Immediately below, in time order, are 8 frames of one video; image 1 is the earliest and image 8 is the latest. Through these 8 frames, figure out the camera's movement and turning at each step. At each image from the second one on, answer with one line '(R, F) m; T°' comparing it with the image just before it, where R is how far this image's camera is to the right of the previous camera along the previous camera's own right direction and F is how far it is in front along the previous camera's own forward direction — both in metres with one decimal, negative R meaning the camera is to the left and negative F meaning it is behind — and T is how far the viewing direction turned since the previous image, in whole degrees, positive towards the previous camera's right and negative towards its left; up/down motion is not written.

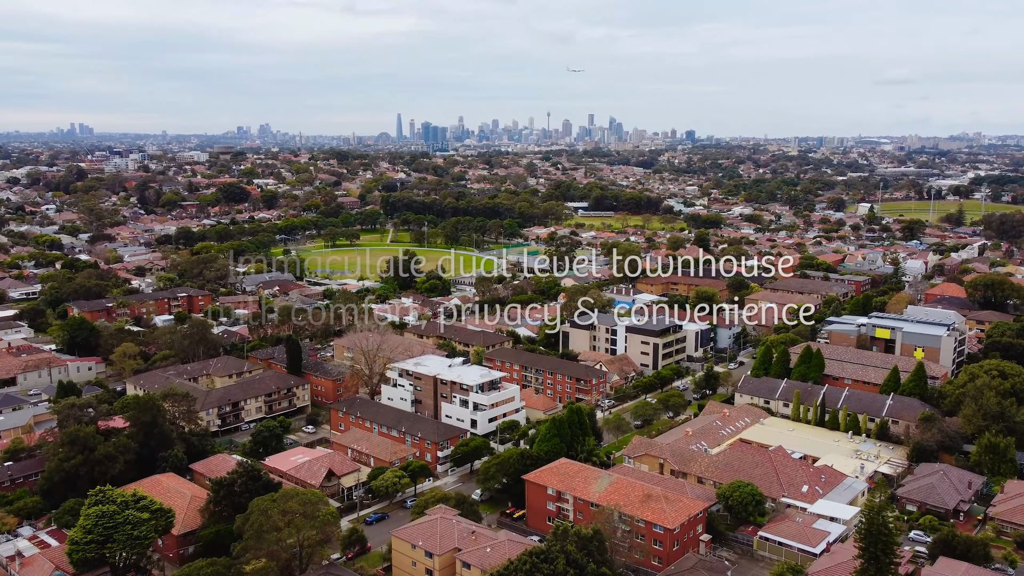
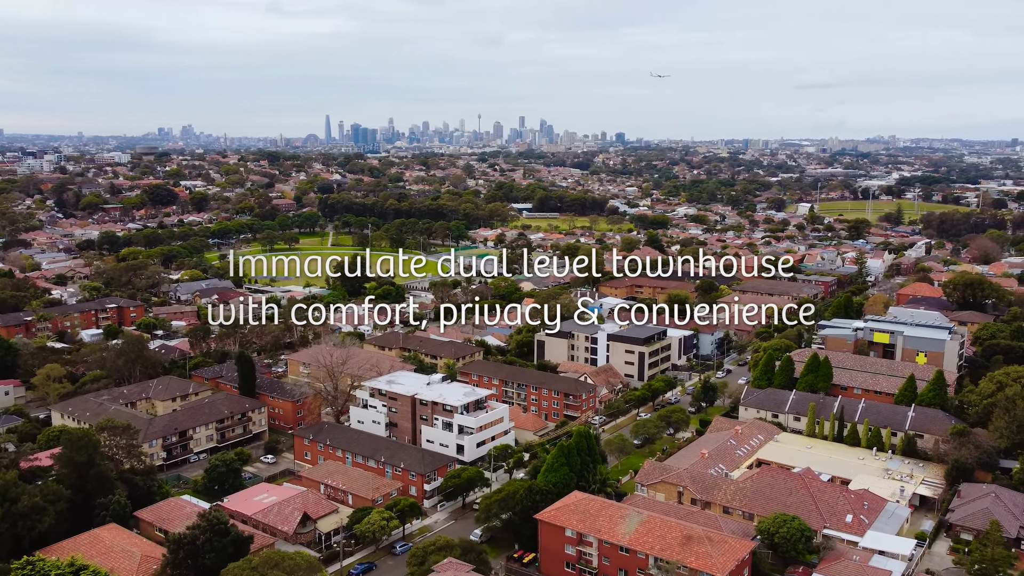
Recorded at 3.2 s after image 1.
(-1.5, +2.7) m; +5°
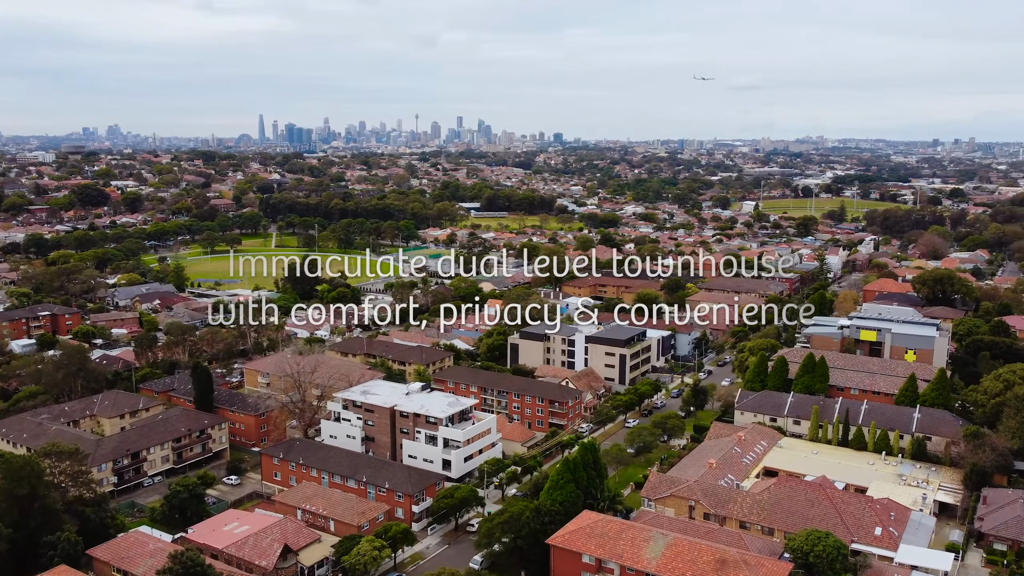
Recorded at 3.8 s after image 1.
(-1.2, +1.7) m; +4°
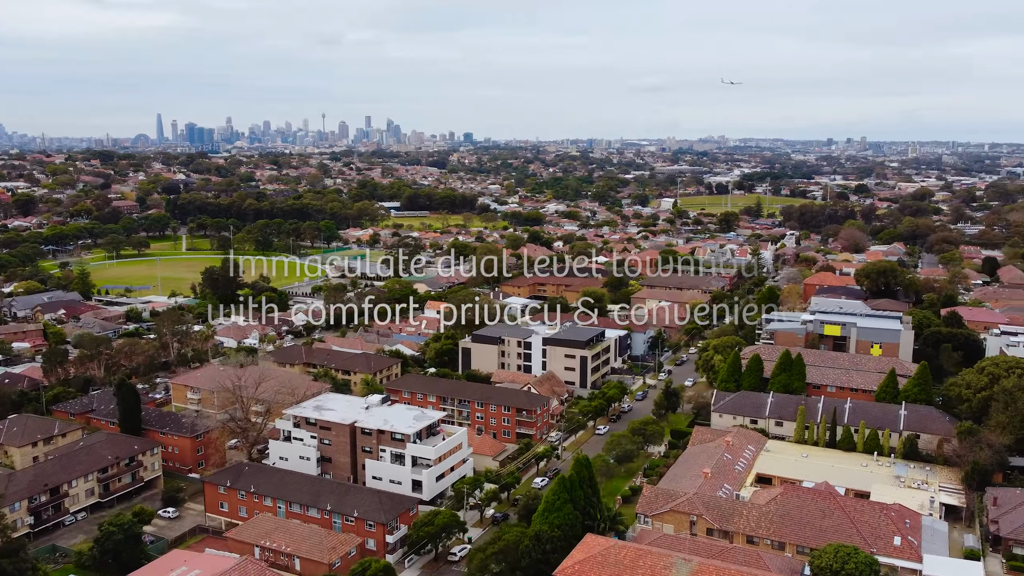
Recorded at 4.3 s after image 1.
(-1.3, +1.8) m; +6°
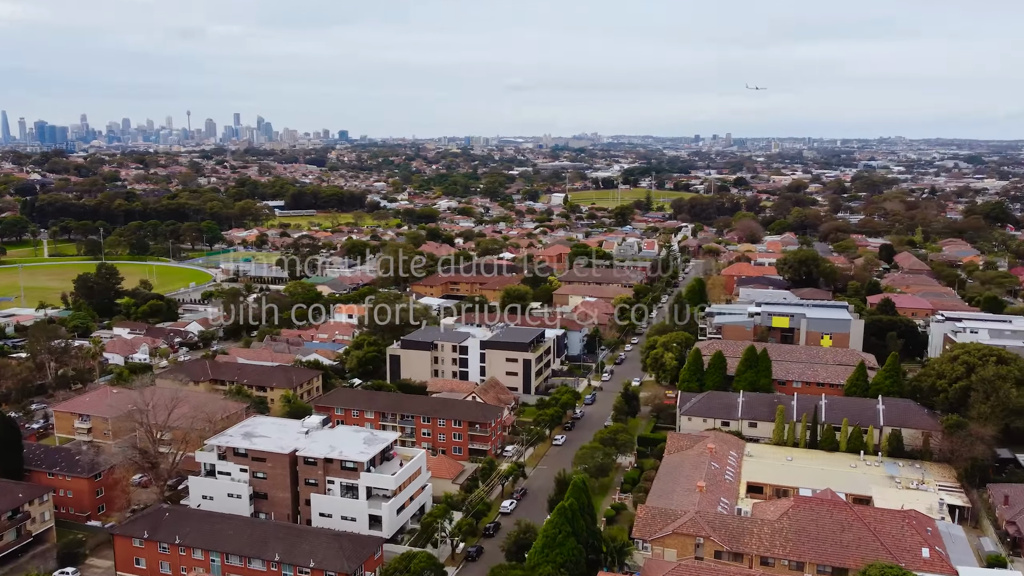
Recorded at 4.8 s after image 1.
(-1.6, +2.4) m; +8°
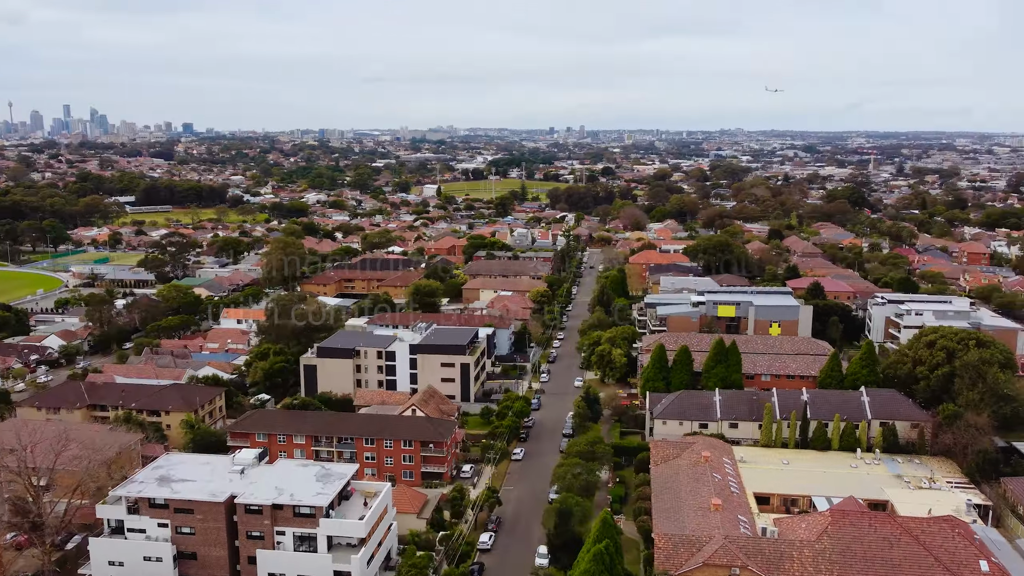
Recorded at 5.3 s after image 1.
(-2.0, +2.7) m; +9°
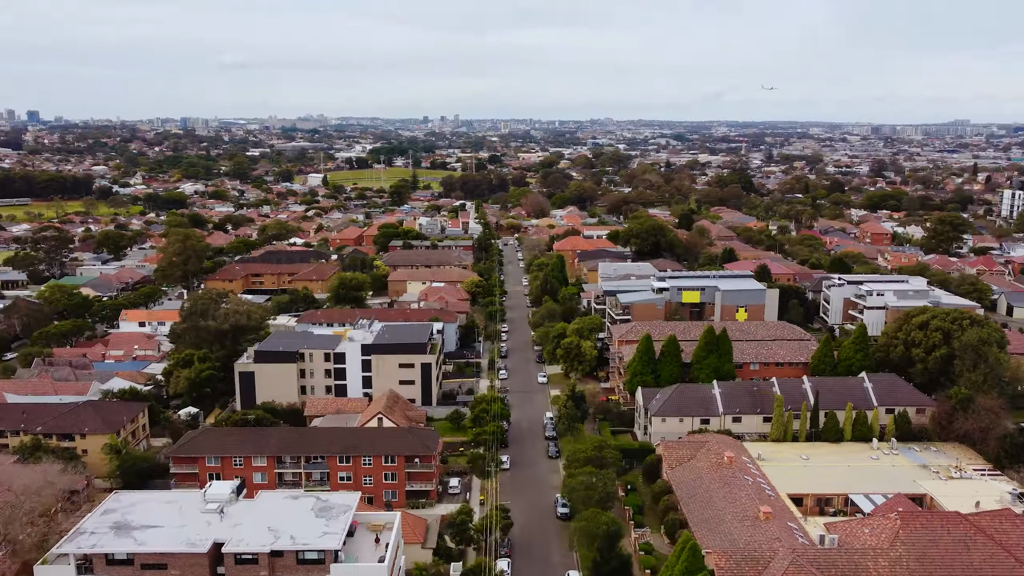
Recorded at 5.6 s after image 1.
(-2.1, +2.1) m; +8°
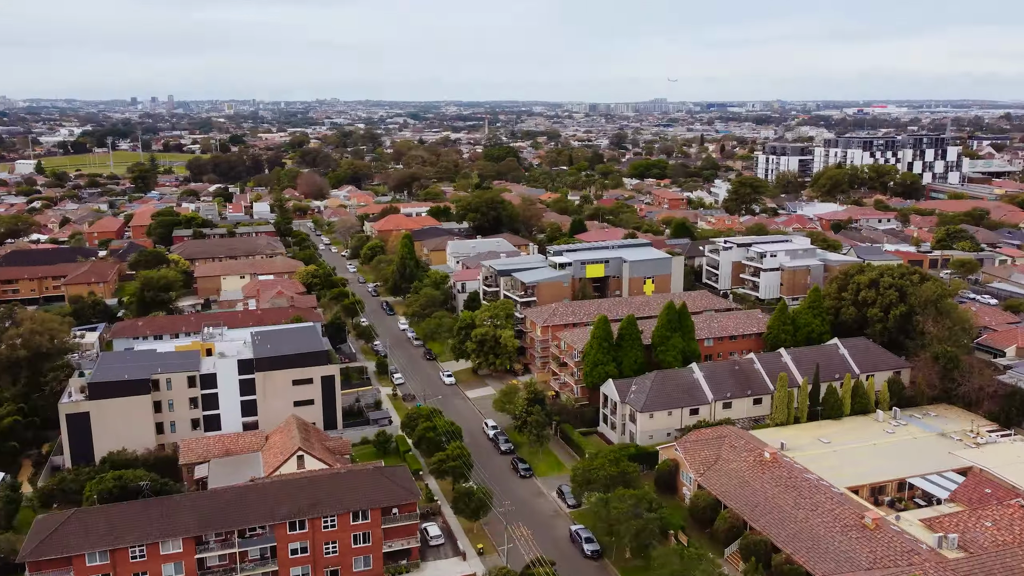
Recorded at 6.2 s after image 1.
(-3.5, +4.0) m; +17°
